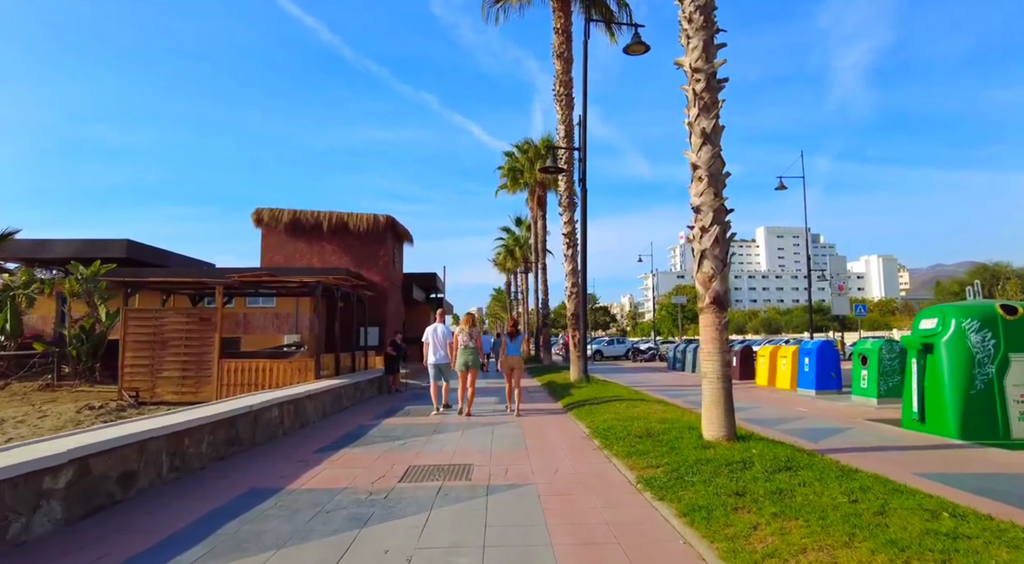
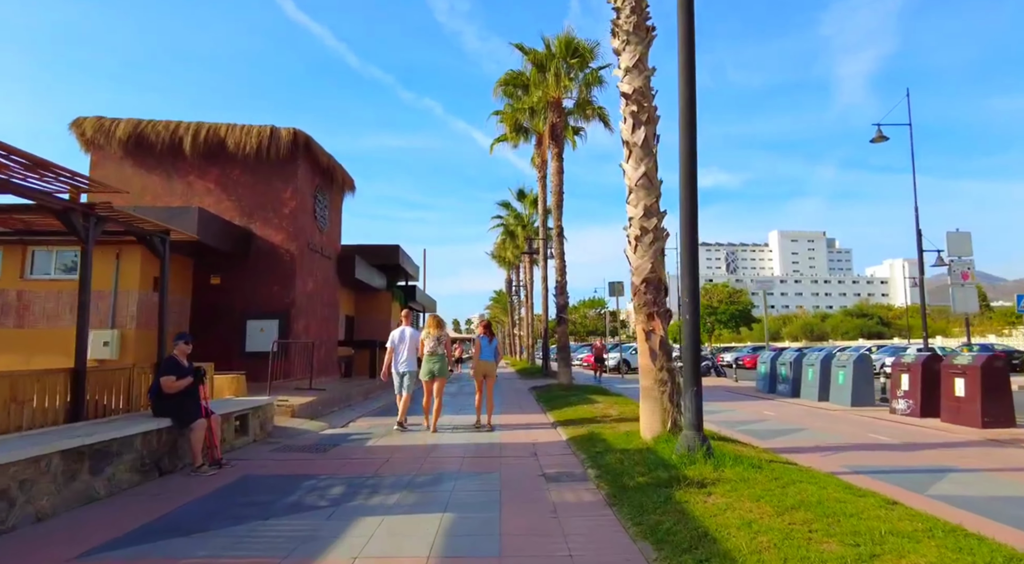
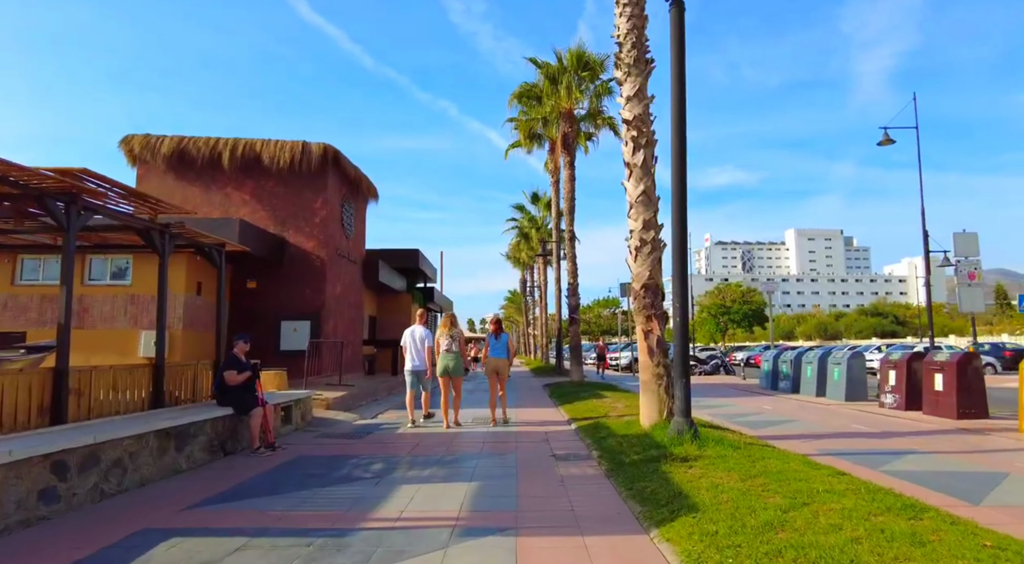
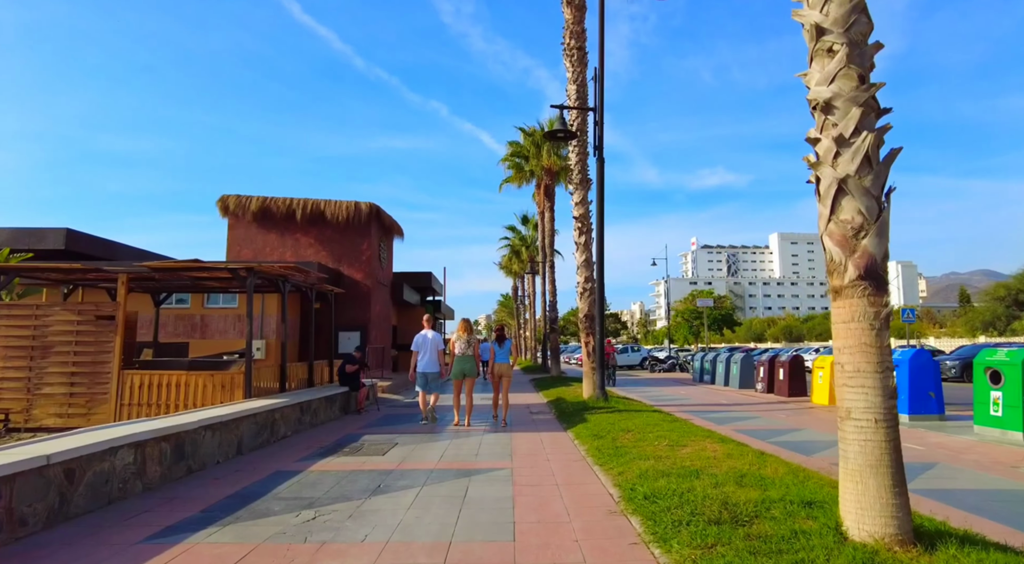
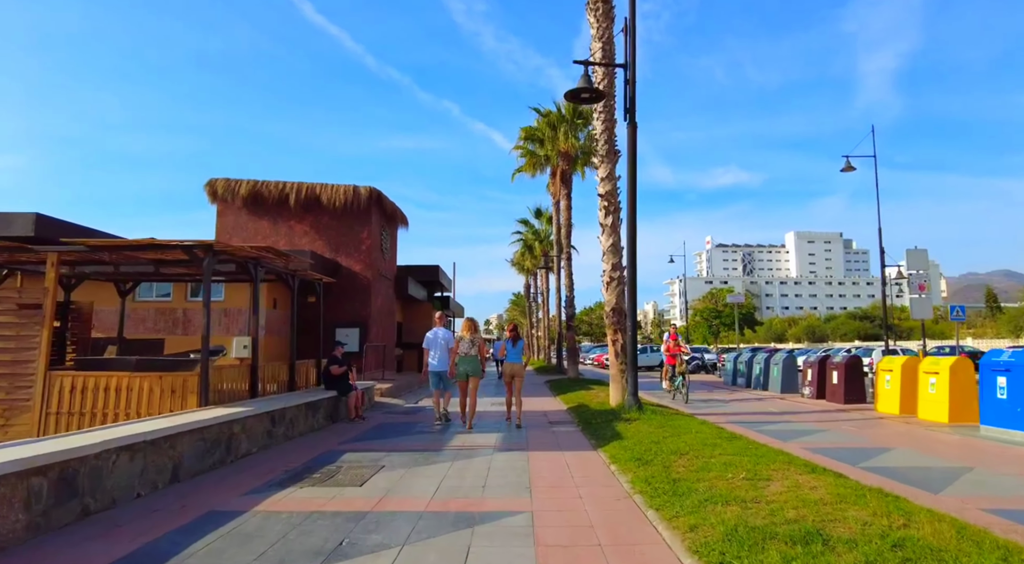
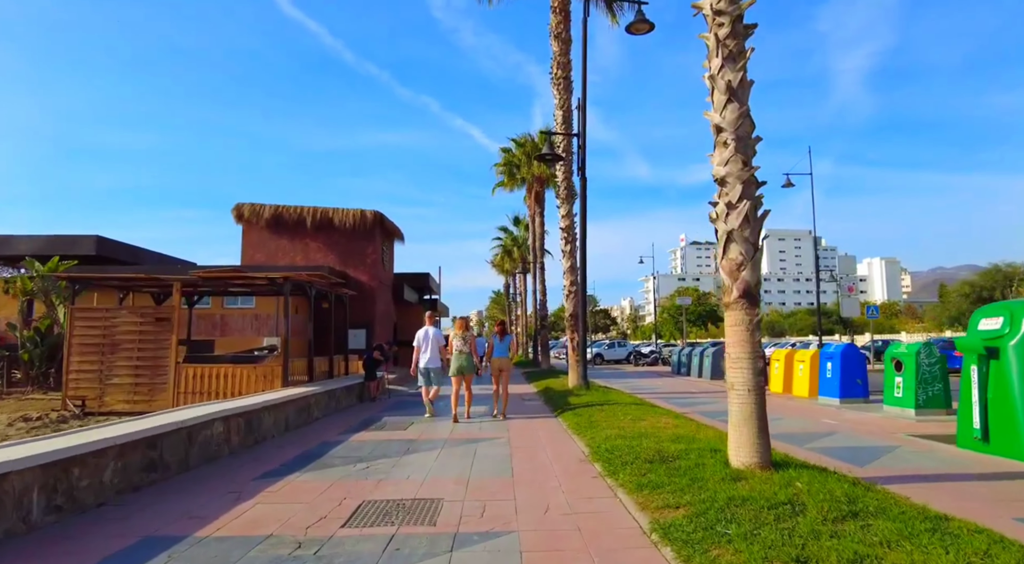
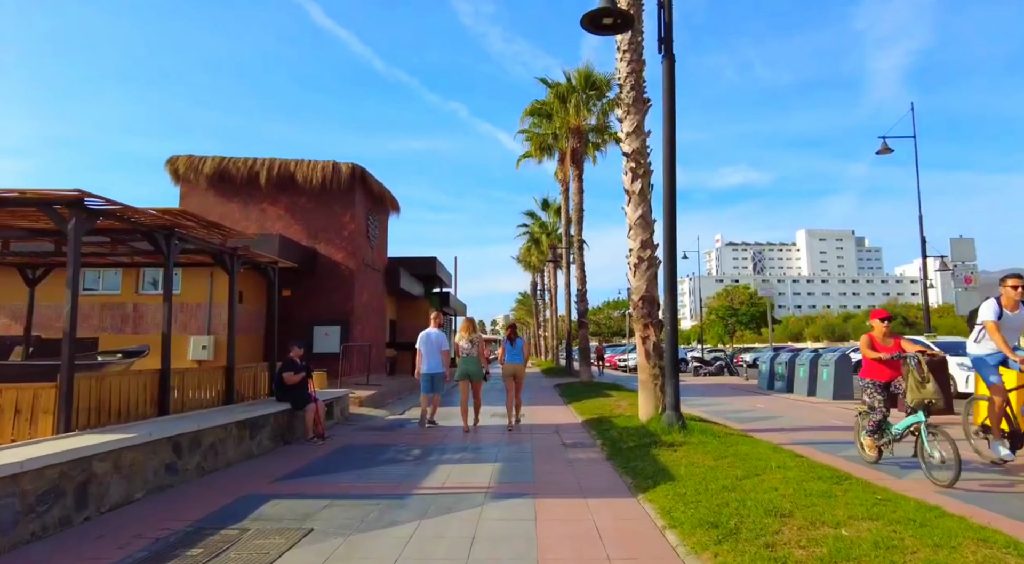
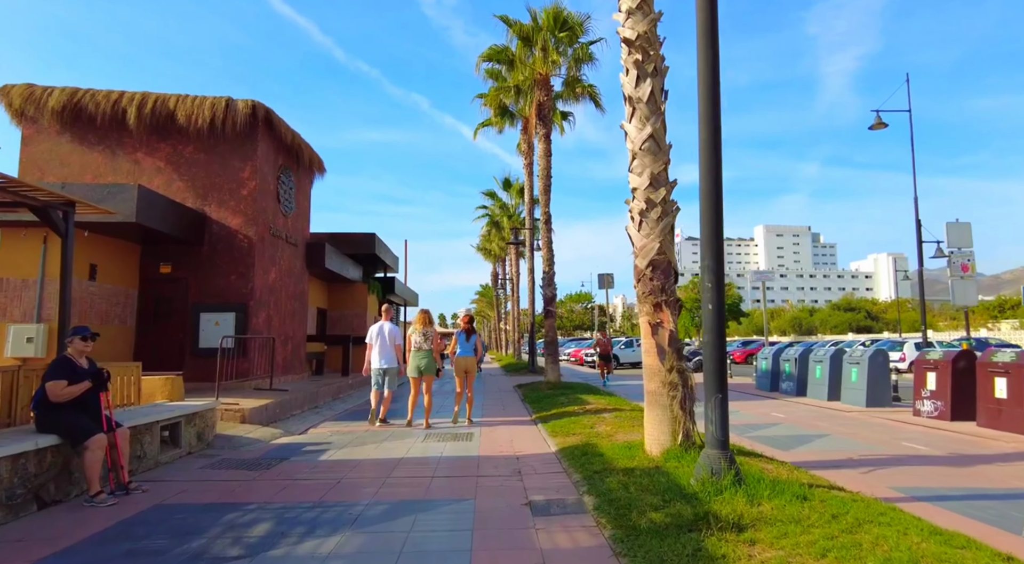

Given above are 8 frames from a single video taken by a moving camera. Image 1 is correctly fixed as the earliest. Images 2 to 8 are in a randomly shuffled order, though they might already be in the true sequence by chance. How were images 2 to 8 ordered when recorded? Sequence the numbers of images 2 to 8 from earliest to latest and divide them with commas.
6, 4, 5, 7, 3, 2, 8
